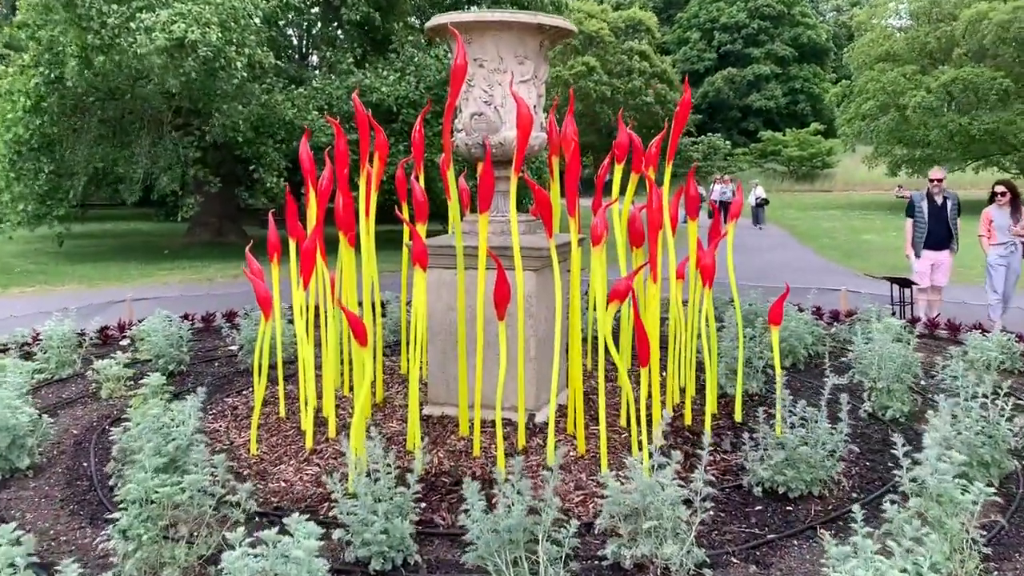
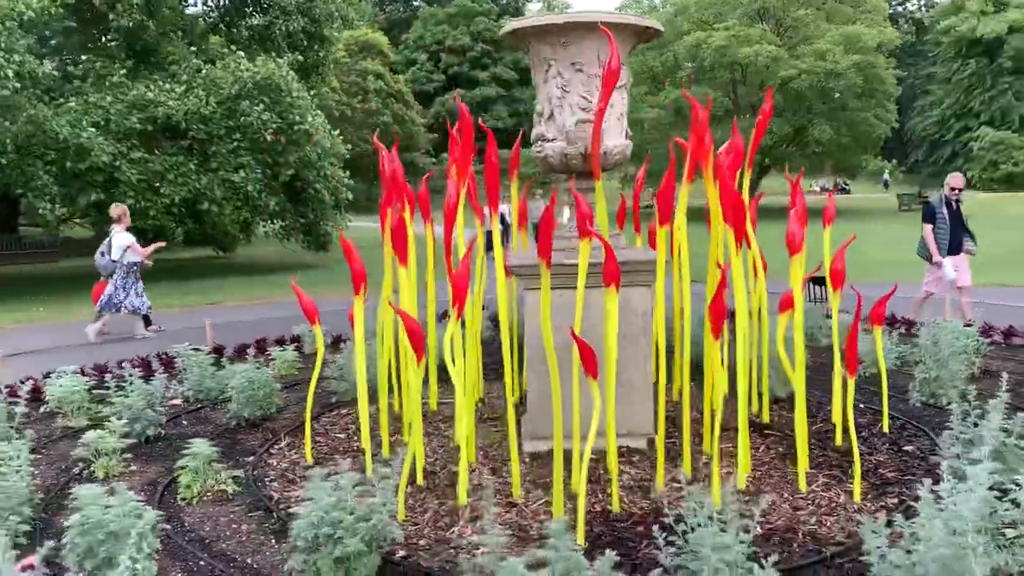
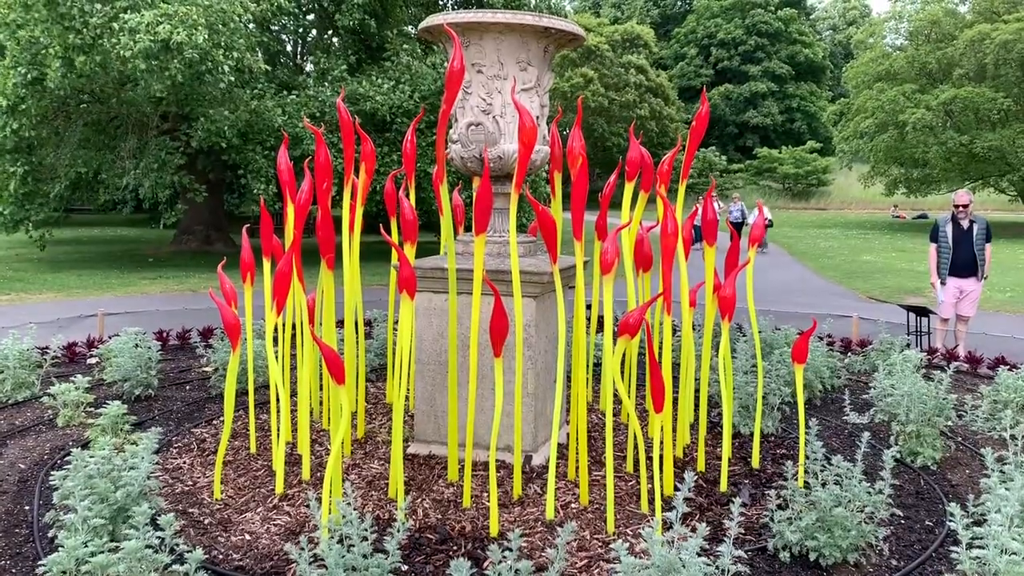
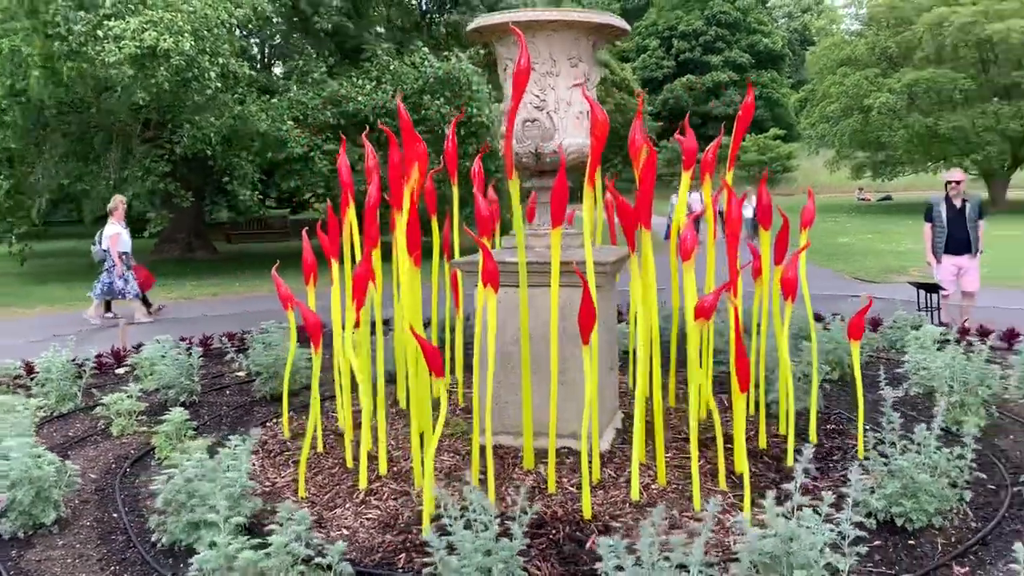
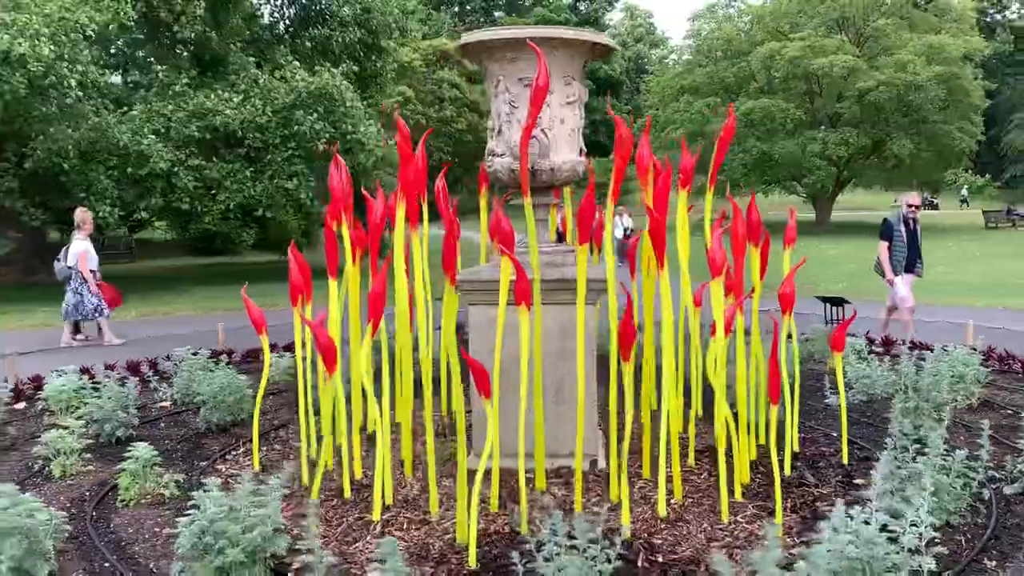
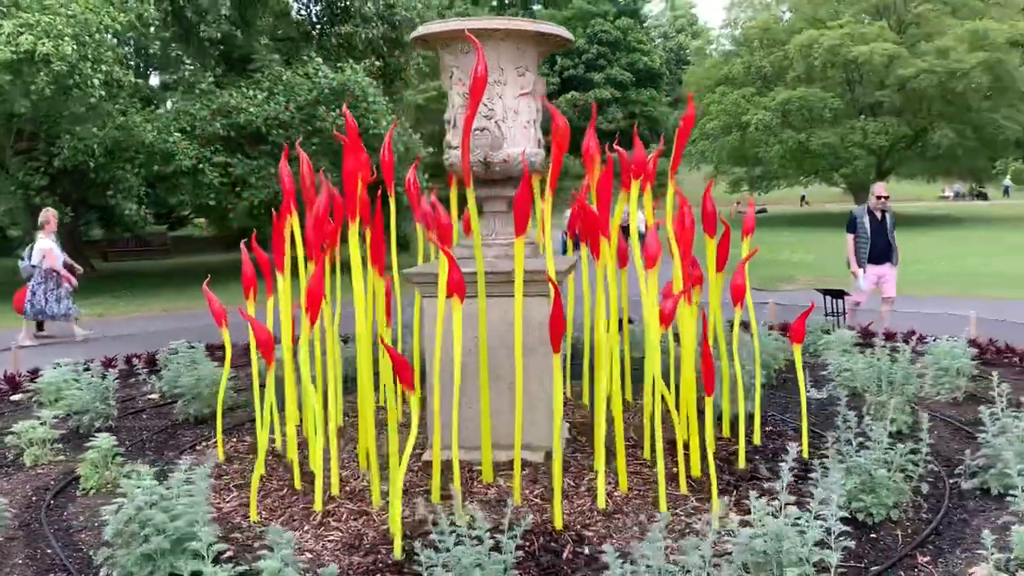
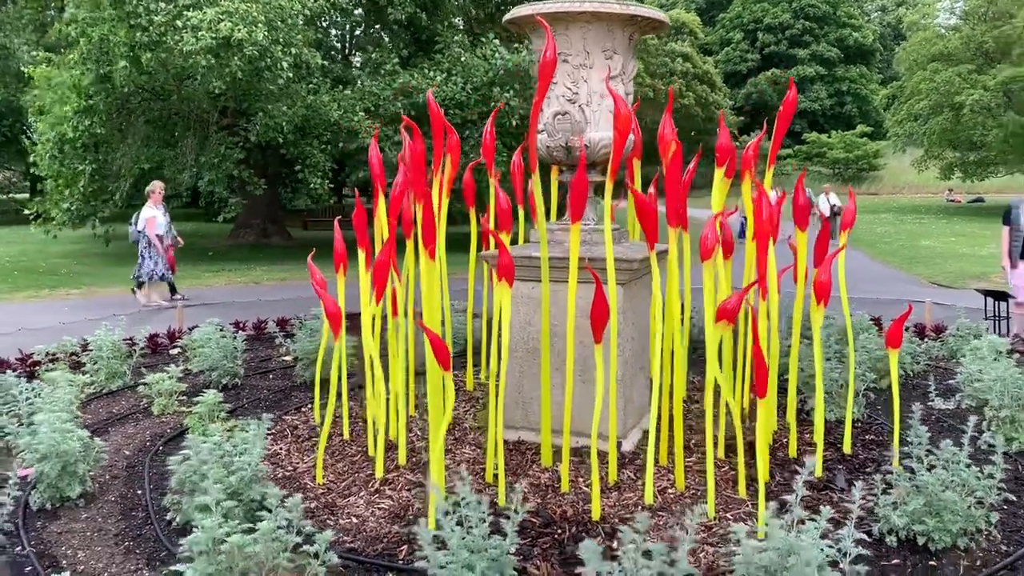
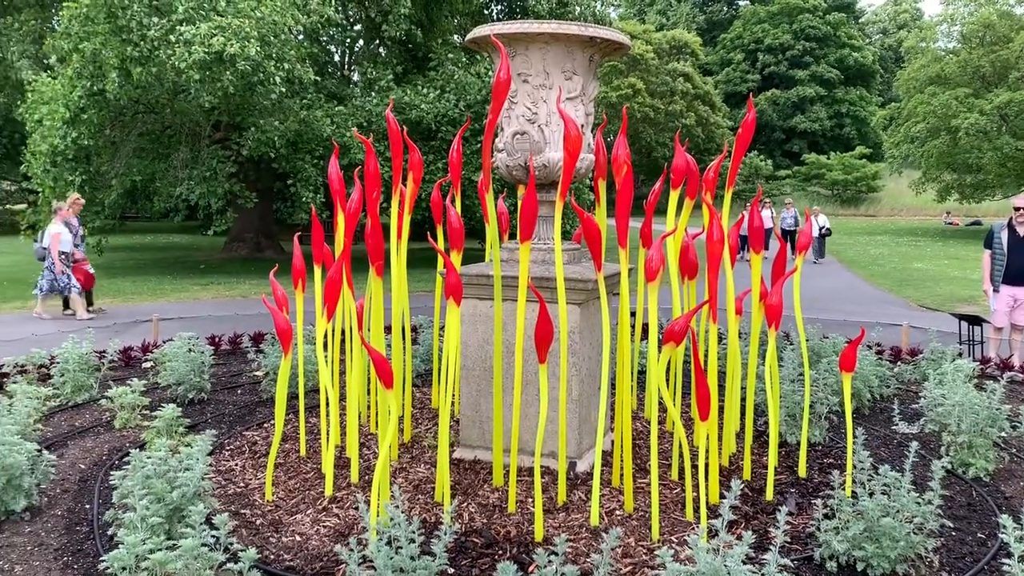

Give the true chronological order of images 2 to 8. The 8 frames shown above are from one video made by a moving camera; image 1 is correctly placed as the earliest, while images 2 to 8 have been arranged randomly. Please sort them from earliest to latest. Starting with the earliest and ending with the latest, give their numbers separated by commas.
3, 8, 7, 4, 6, 5, 2
